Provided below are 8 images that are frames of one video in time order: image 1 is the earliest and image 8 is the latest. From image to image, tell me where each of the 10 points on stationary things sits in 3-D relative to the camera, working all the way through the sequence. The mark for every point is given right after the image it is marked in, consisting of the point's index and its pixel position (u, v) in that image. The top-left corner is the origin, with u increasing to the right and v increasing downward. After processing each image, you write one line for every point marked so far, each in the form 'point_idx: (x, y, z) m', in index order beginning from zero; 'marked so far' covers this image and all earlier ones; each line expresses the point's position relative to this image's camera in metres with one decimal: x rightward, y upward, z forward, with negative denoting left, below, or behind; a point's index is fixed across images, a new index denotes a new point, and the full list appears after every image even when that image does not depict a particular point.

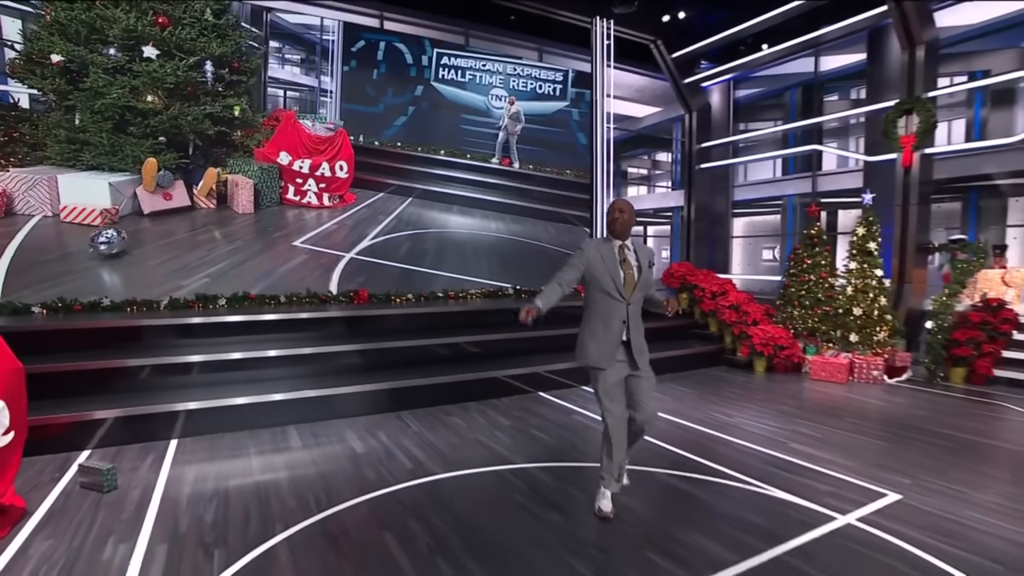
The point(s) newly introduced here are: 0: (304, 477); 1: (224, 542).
0: (-1.1, -1.0, +3.0) m
1: (-1.2, -1.0, +2.3) m
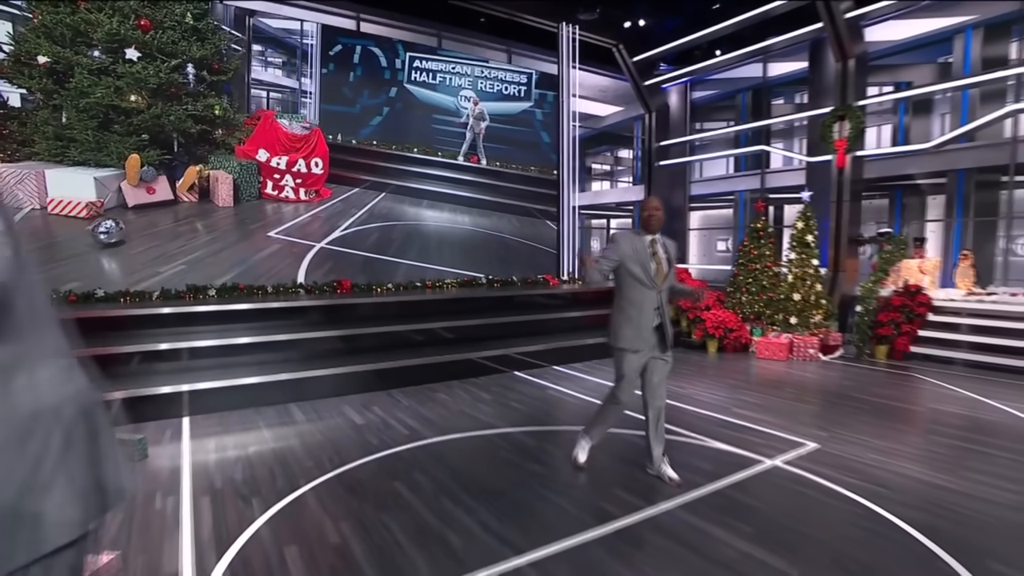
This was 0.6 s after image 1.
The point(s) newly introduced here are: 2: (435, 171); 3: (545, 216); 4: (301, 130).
0: (-1.2, -0.9, +3.4) m
1: (-1.2, -1.0, +2.7) m
2: (-1.0, +1.4, +7.1) m
3: (+0.2, +1.0, +7.7) m
4: (-2.5, +1.7, +6.1) m
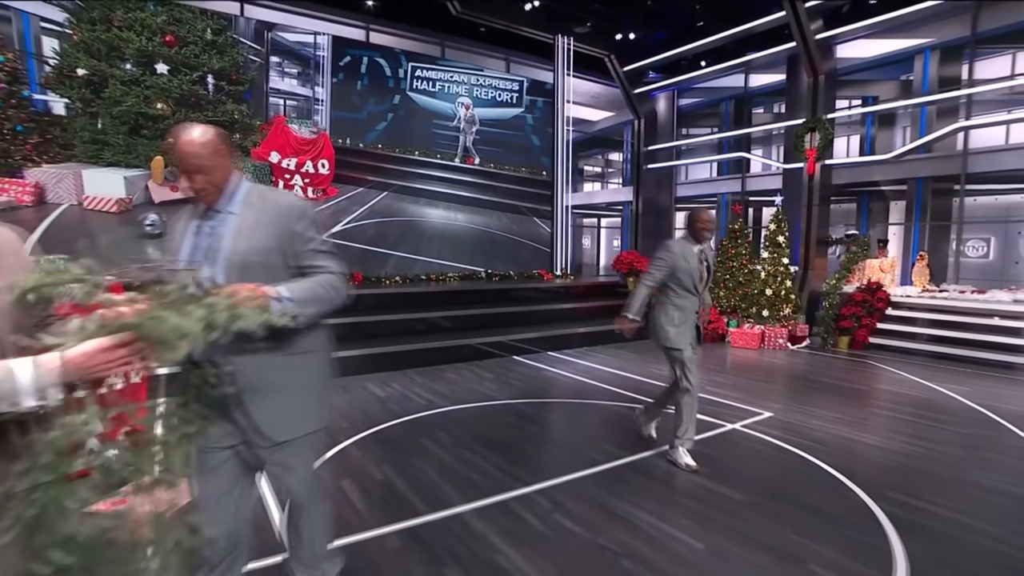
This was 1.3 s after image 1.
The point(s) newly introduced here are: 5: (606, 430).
0: (-1.2, -0.9, +4.0) m
1: (-1.2, -0.9, +3.3) m
2: (-1.0, +1.5, +7.6) m
3: (+0.2, +1.1, +8.3) m
4: (-2.5, +1.8, +6.7) m
5: (+0.6, -0.9, +3.7) m
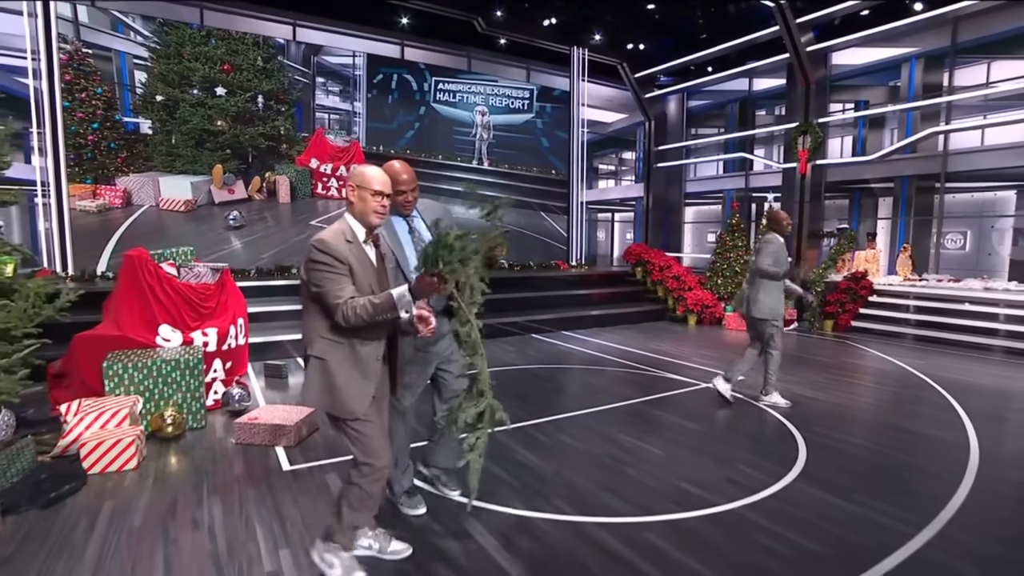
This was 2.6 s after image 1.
0: (-1.0, -0.7, +4.9) m
1: (-1.1, -0.8, +4.3) m
2: (-0.7, +1.7, +8.6) m
3: (+0.5, +1.2, +9.2) m
4: (-2.3, +2.0, +7.6) m
5: (+0.7, -0.8, +4.6) m
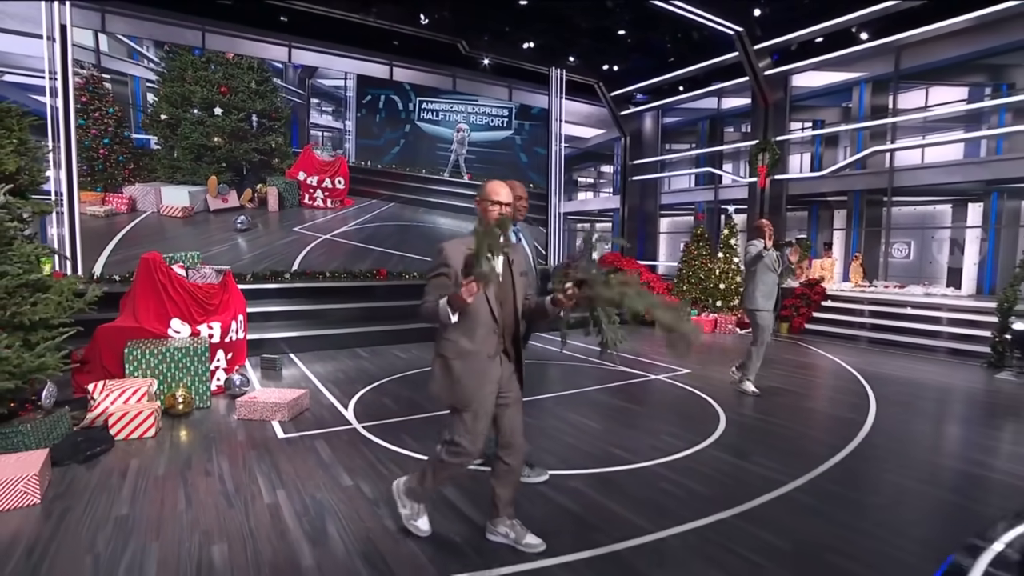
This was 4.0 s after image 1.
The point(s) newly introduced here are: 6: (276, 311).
0: (-1.3, -0.8, +5.5) m
1: (-1.3, -0.8, +4.8) m
2: (-1.0, +1.6, +9.1) m
3: (+0.2, +1.1, +9.8) m
4: (-2.6, +1.9, +8.2) m
5: (+0.5, -0.8, +5.1) m
6: (-2.7, -0.3, +6.6) m
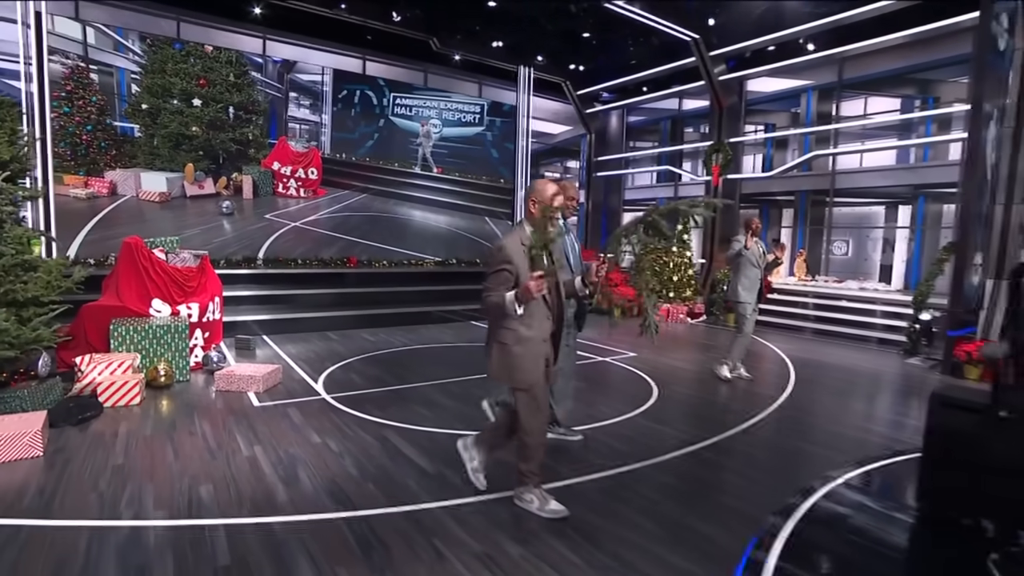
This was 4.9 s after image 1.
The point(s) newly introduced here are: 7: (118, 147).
0: (-1.7, -0.6, +5.8) m
1: (-1.7, -0.7, +5.1) m
2: (-1.6, +1.8, +9.5) m
3: (-0.4, +1.3, +10.2) m
4: (-3.1, +2.1, +8.4) m
5: (+0.1, -0.7, +5.5) m
6: (-3.2, -0.1, +6.9) m
7: (-4.9, +1.8, +7.0) m
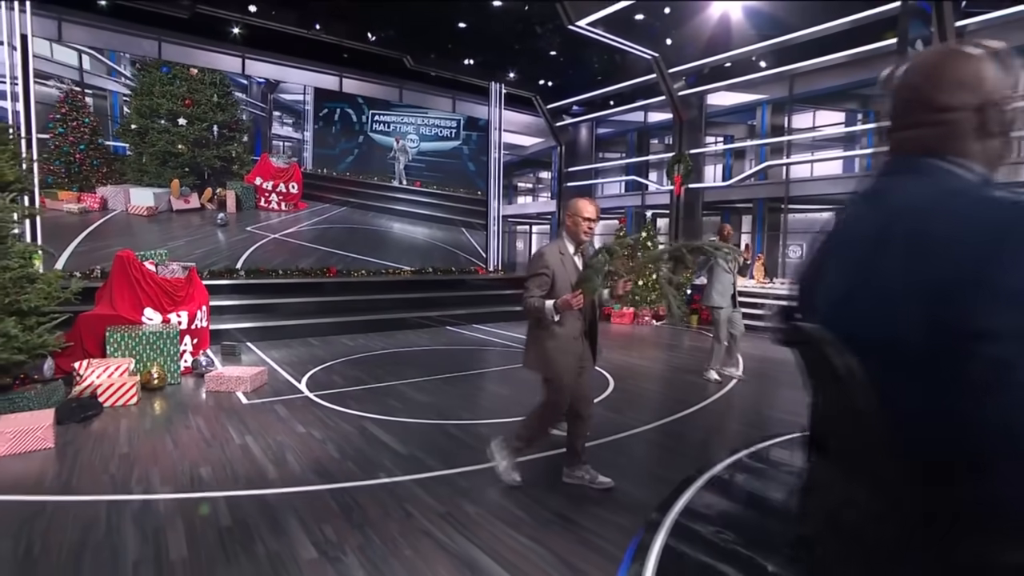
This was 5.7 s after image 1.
0: (-2.0, -0.7, +6.1) m
1: (-2.0, -0.7, +5.5) m
2: (-2.0, +1.7, +9.8) m
3: (-0.9, +1.2, +10.6) m
4: (-3.5, +2.0, +8.8) m
5: (-0.2, -0.8, +5.9) m
6: (-3.5, -0.2, +7.2) m
7: (-5.3, +1.6, +7.3) m
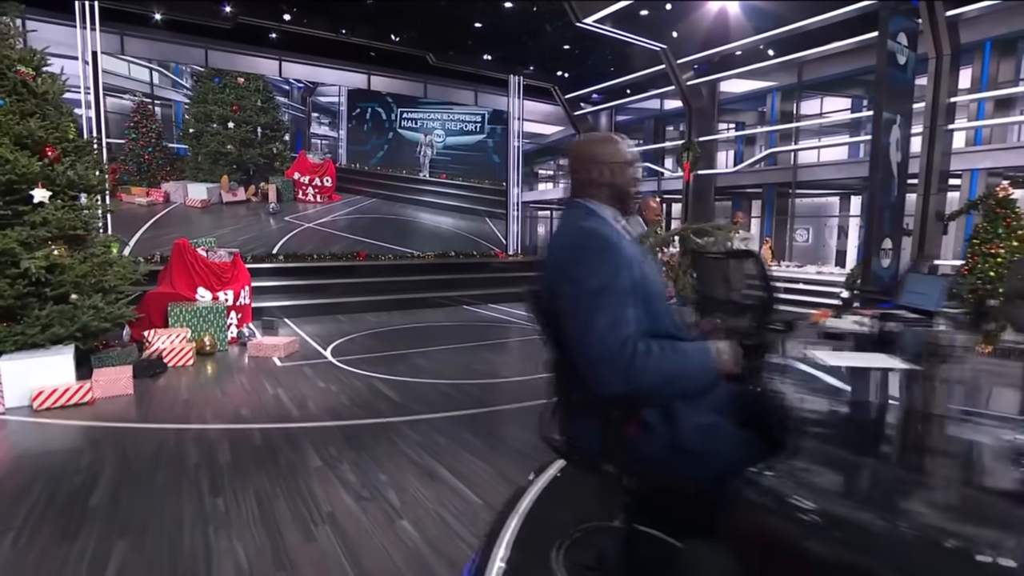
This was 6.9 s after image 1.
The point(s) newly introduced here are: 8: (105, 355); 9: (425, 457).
0: (-1.9, -0.5, +7.0) m
1: (-2.0, -0.5, +6.3) m
2: (-1.7, +2.0, +10.6) m
3: (-0.5, +1.5, +11.2) m
4: (-3.3, +2.3, +9.6) m
5: (-0.2, -0.6, +6.6) m
6: (-3.4, 0.0, +8.1) m
7: (-5.2, +1.8, +8.2) m
8: (-3.2, -0.5, +4.4) m
9: (-0.5, -0.9, +2.9) m
